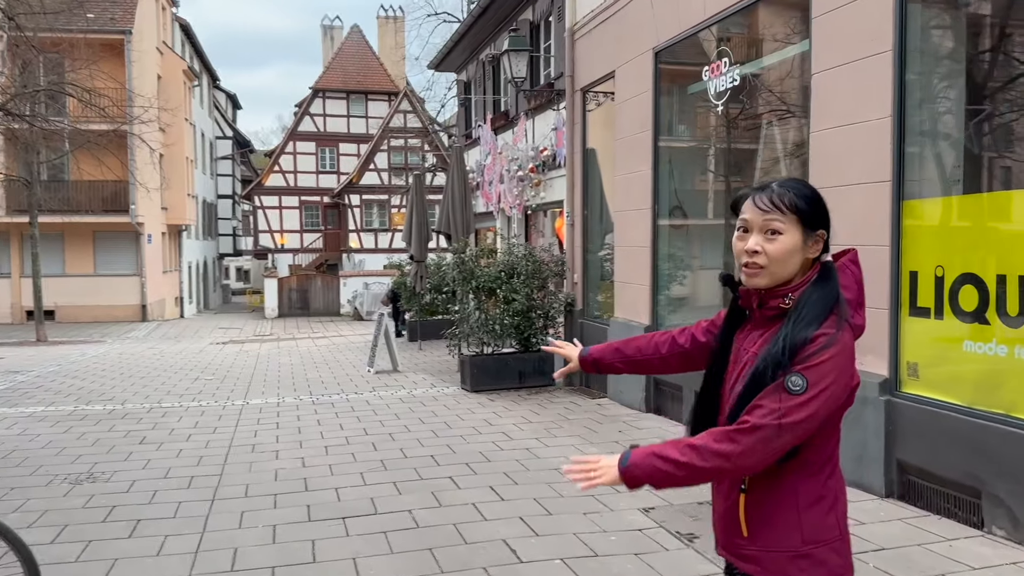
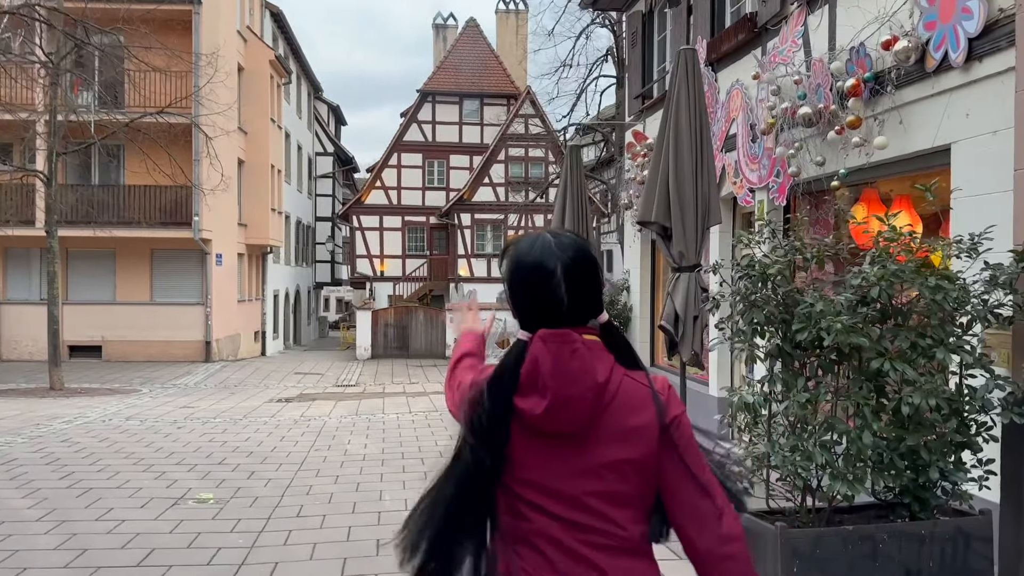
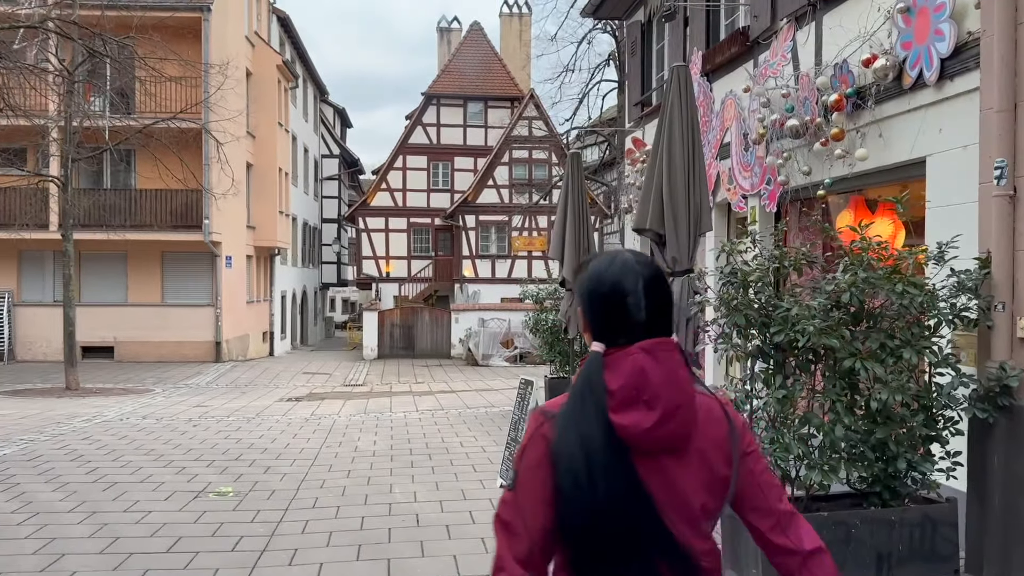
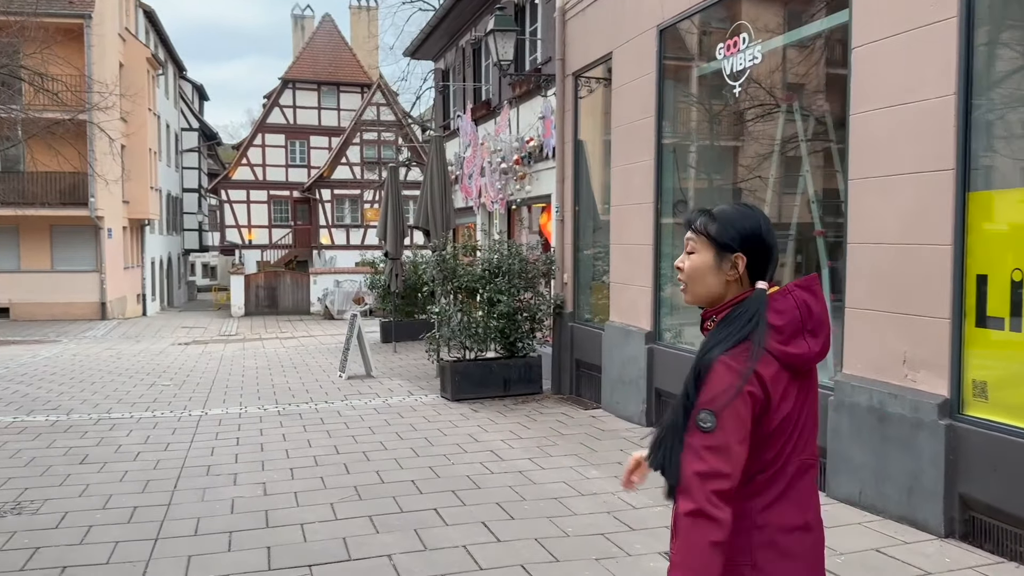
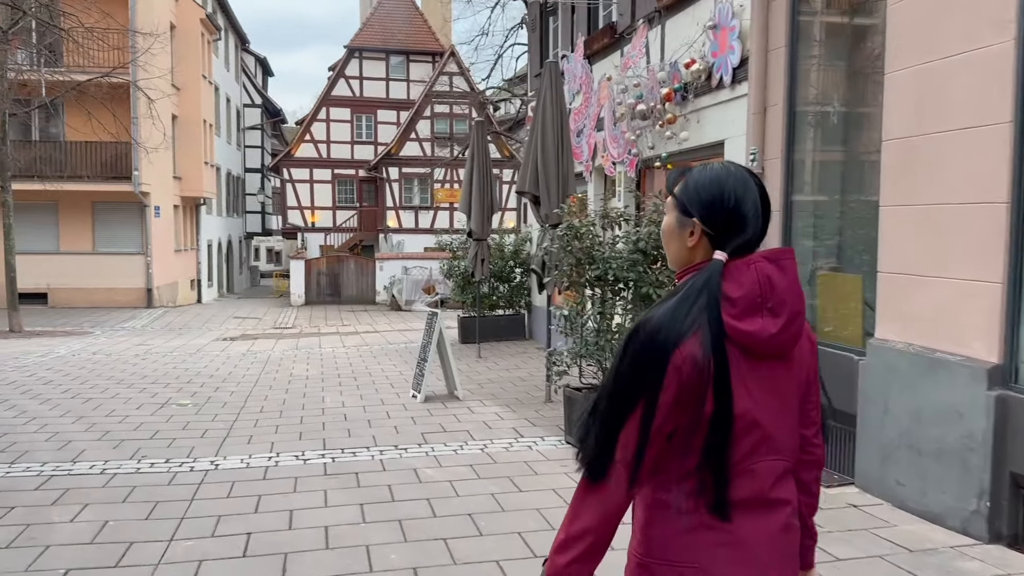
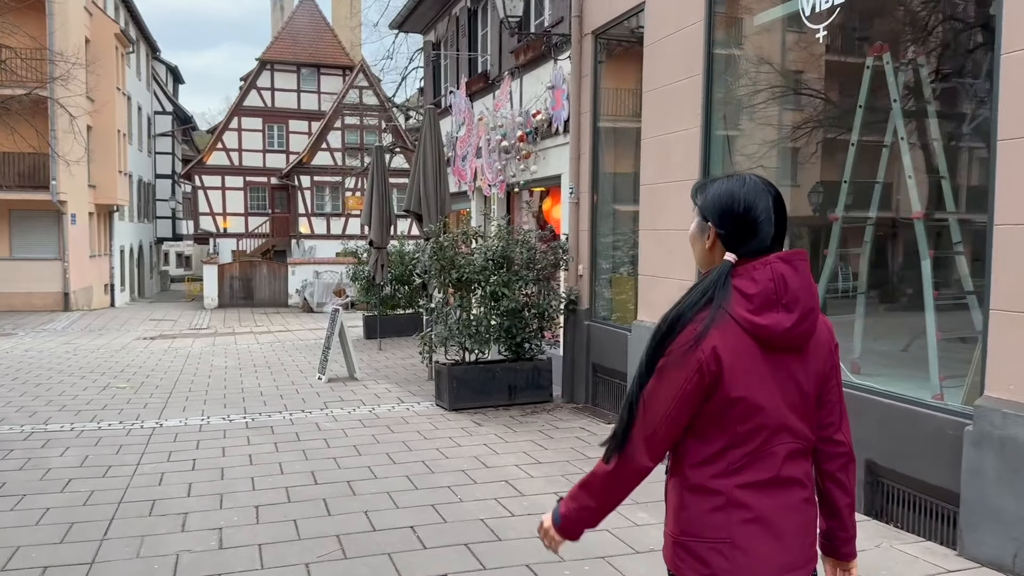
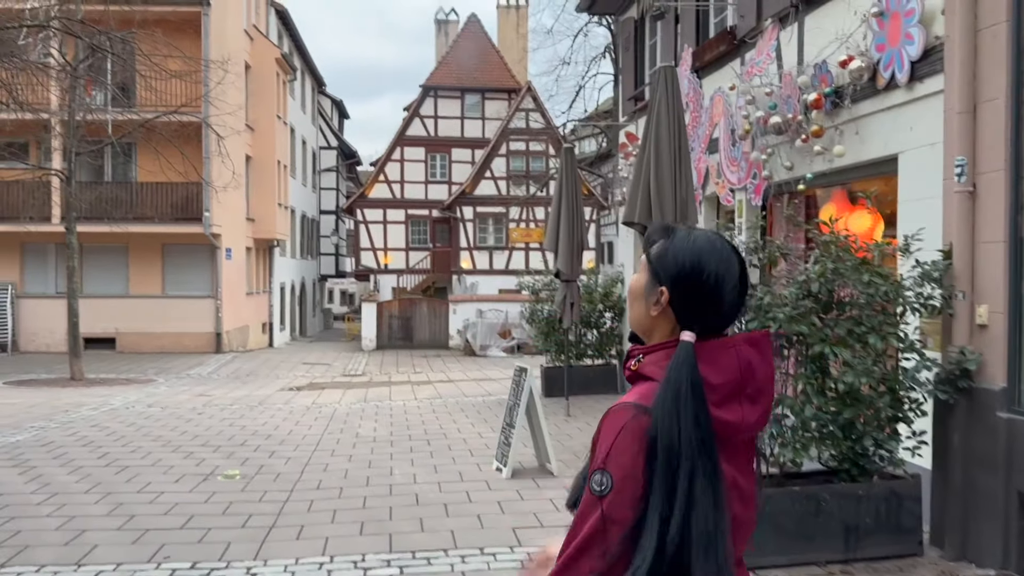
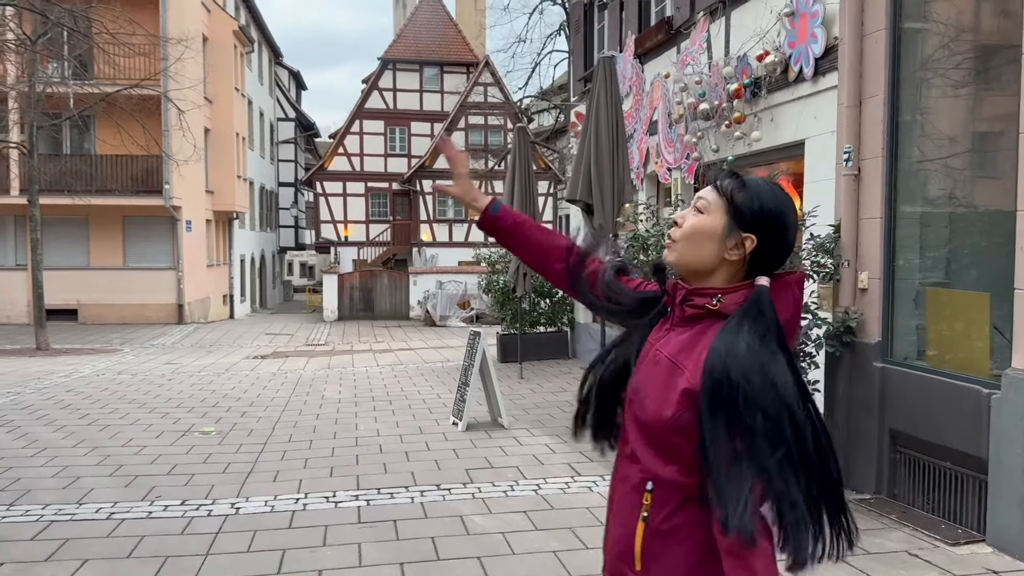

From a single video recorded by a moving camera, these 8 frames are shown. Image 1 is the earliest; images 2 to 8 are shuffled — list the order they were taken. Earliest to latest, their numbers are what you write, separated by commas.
4, 6, 5, 8, 7, 3, 2
